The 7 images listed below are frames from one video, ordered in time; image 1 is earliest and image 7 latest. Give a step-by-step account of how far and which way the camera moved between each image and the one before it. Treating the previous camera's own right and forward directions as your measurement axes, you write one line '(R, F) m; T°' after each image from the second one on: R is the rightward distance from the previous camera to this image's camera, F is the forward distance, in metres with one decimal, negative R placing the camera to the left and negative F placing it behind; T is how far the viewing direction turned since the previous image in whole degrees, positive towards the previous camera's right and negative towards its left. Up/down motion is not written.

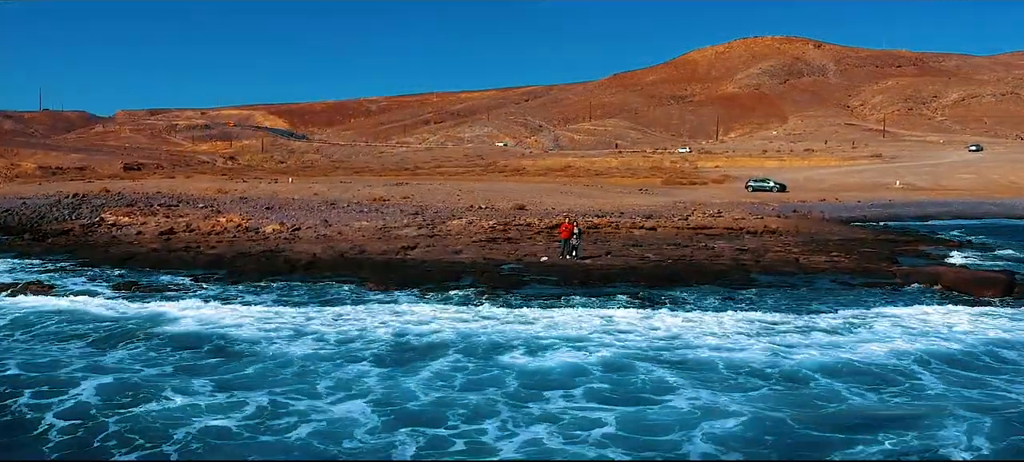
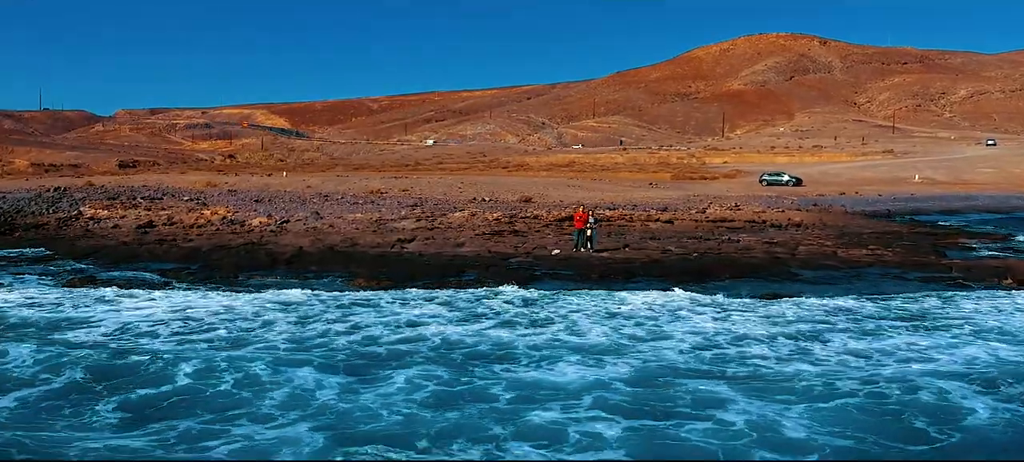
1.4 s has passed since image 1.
(-0.1, +2.1) m; 0°
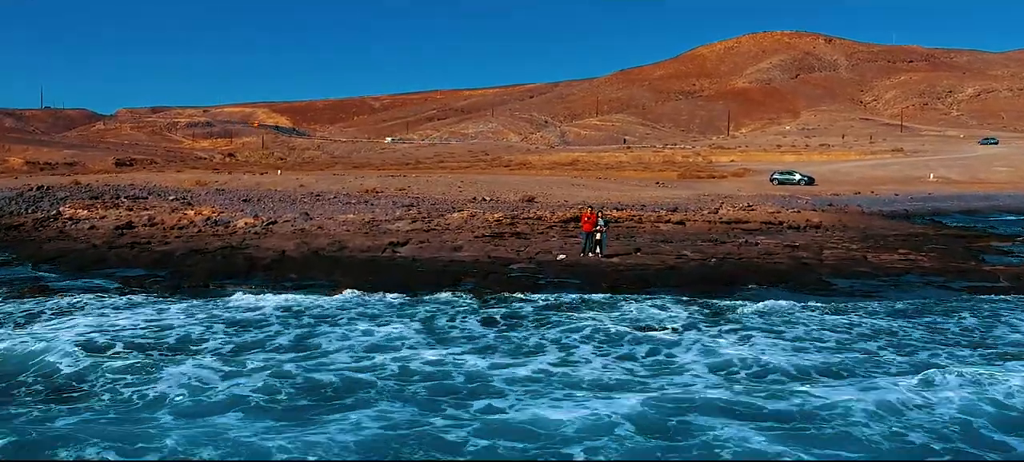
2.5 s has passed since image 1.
(0.0, +1.6) m; 0°
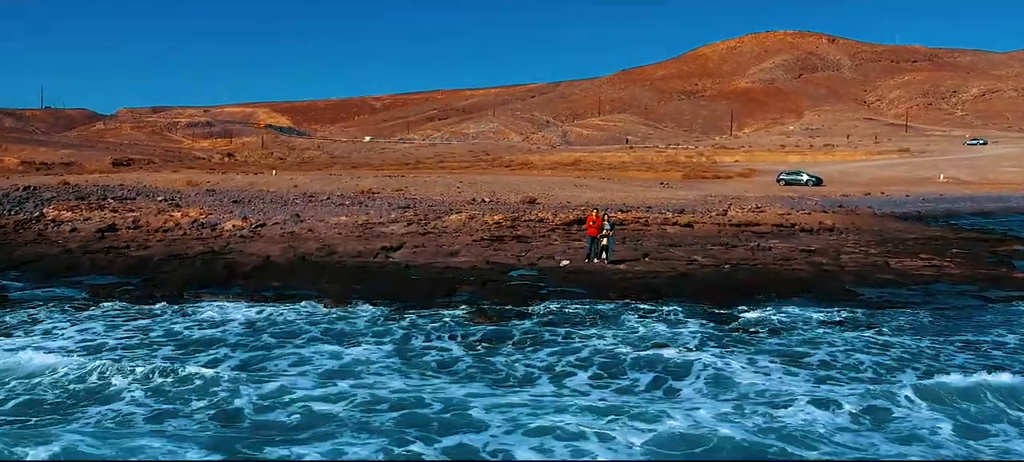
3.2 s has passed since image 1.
(0.0, +1.1) m; 0°
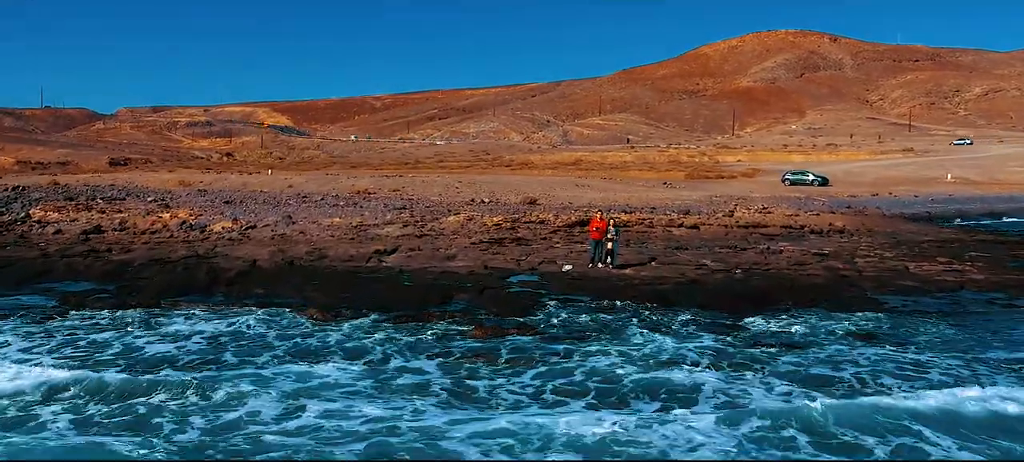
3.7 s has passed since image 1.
(0.0, +0.8) m; 0°
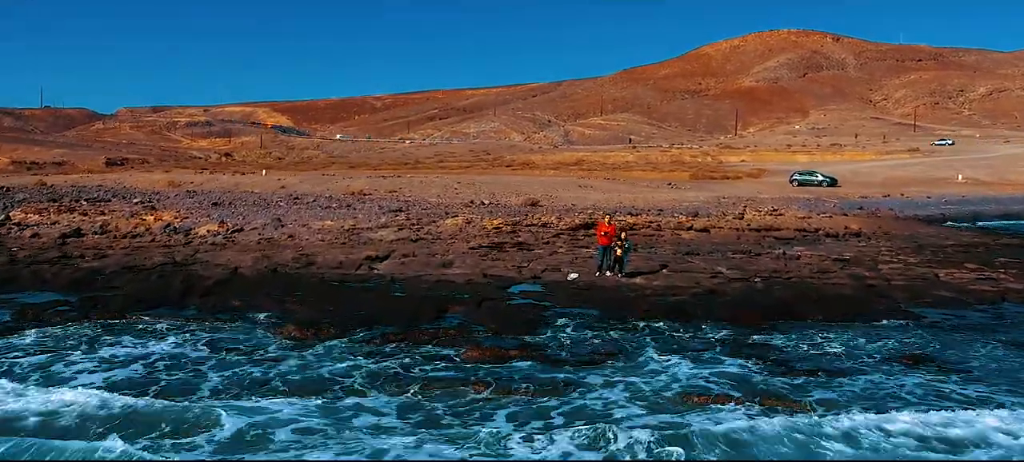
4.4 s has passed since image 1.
(0.0, +1.1) m; 0°
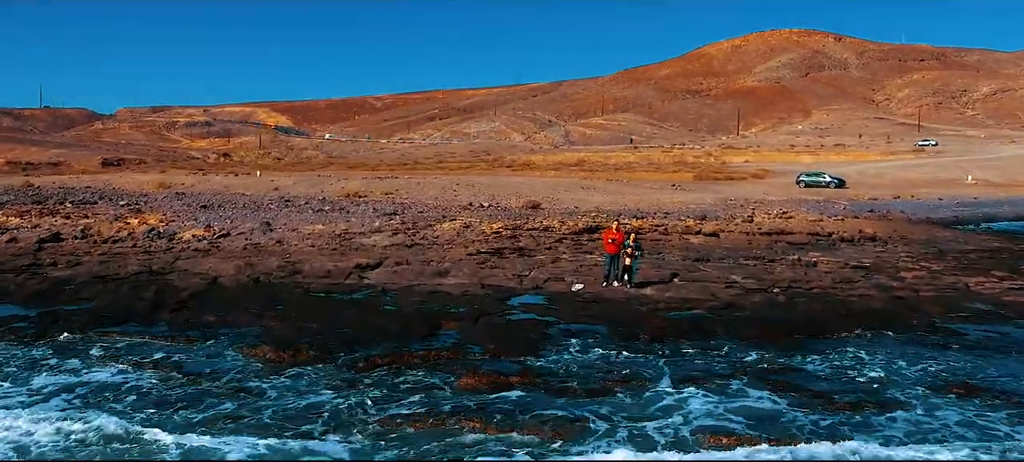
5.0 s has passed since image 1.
(0.0, +1.0) m; 0°
